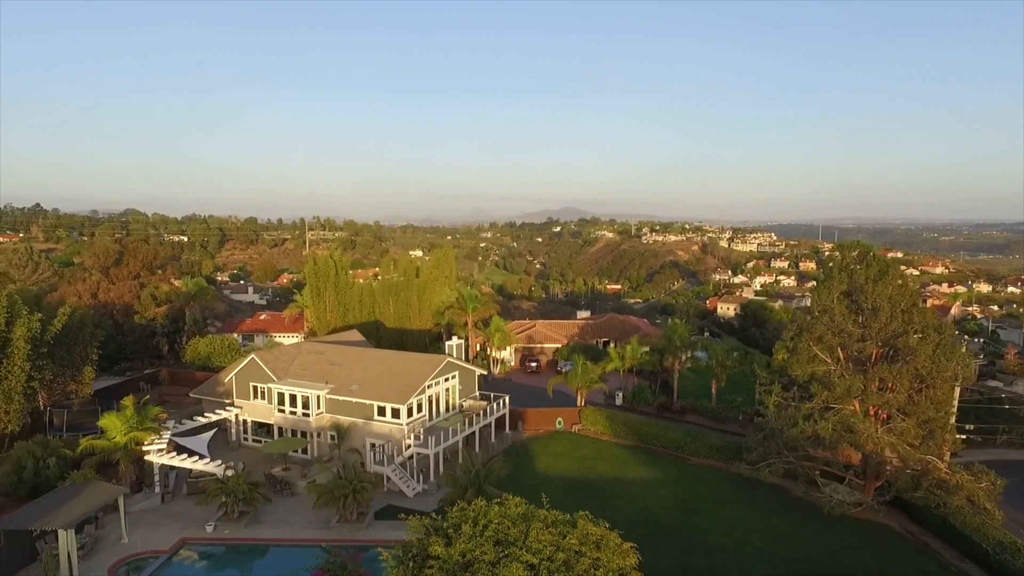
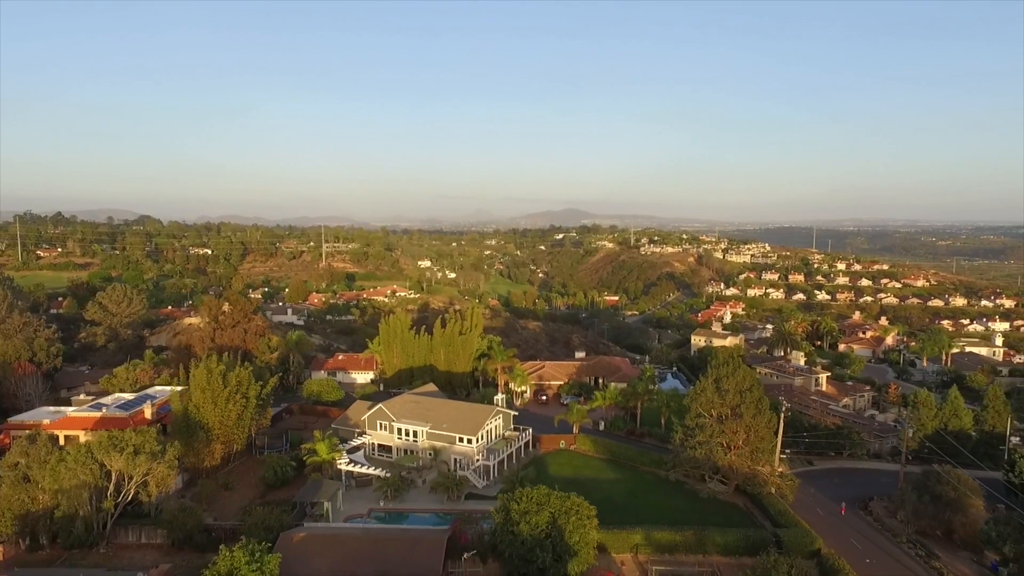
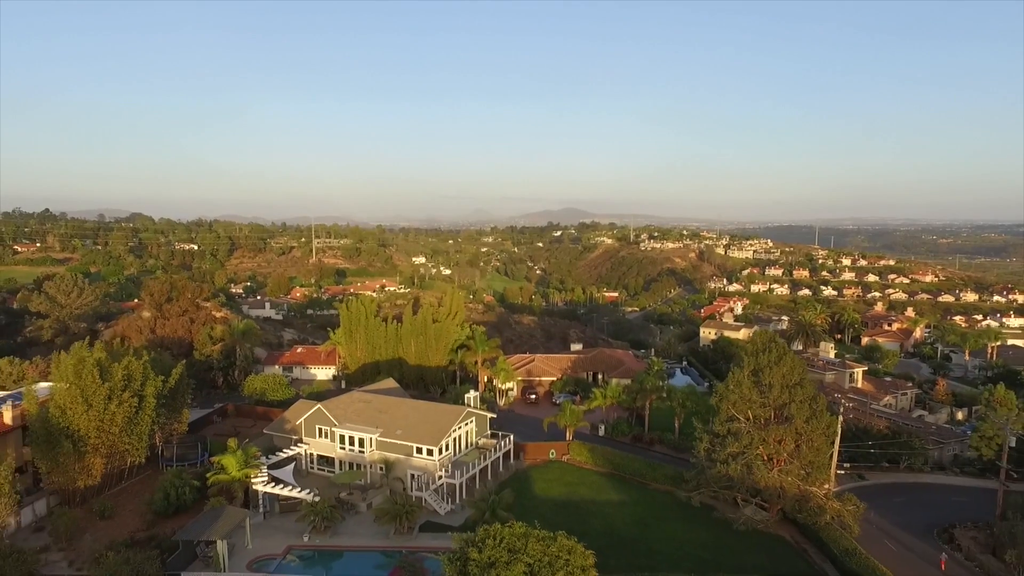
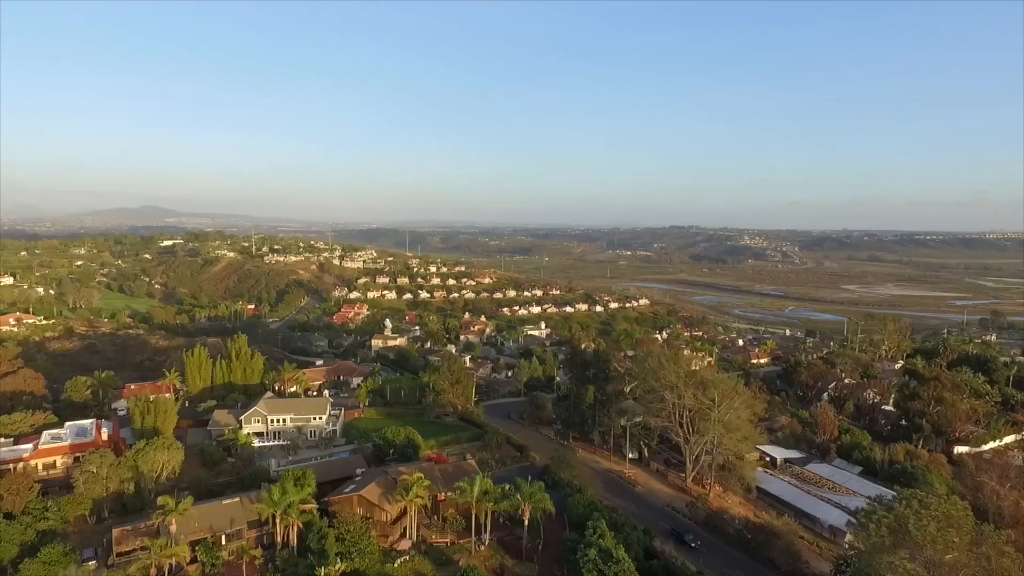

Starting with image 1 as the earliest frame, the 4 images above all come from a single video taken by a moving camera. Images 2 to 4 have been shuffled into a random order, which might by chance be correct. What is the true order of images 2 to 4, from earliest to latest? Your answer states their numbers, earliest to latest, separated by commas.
3, 2, 4
